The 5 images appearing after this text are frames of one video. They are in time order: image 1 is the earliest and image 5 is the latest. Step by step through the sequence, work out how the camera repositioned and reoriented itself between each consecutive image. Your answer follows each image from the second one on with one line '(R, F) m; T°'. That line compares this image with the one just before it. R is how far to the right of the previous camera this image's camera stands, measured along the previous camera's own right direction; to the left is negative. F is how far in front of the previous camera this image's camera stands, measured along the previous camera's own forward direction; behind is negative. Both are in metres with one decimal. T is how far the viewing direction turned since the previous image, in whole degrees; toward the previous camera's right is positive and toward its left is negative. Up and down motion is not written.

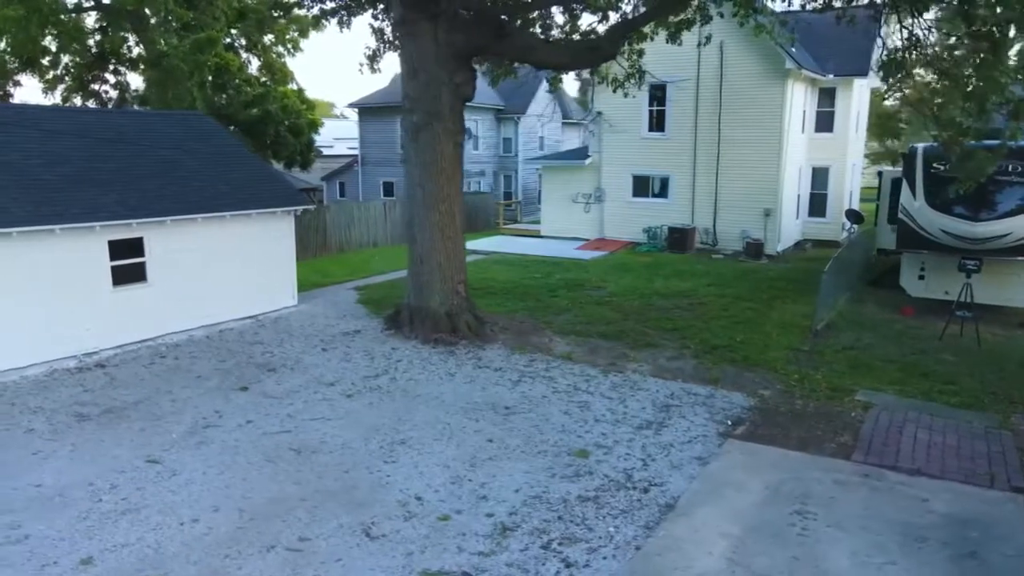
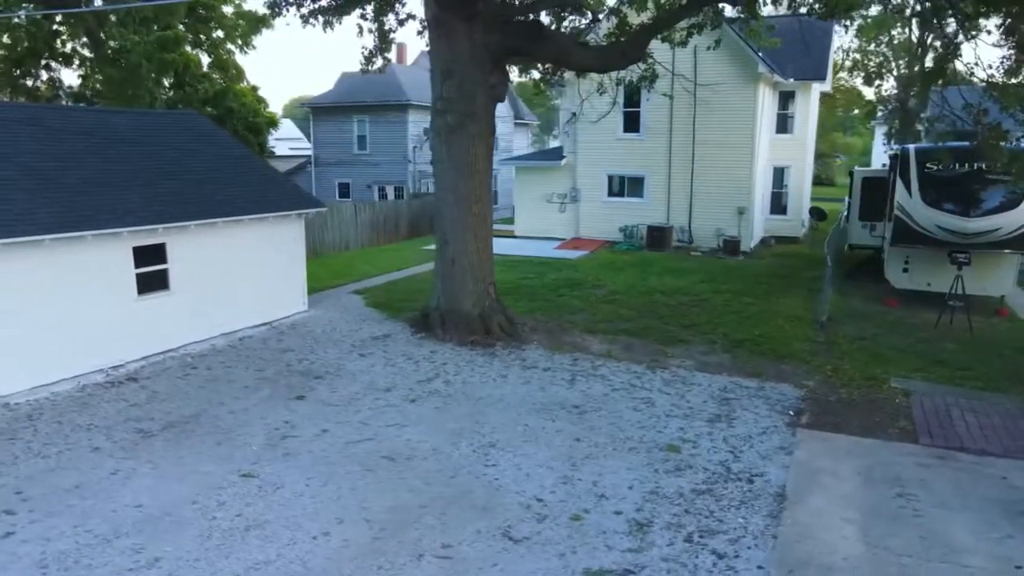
(-1.7, +0.1) m; +6°
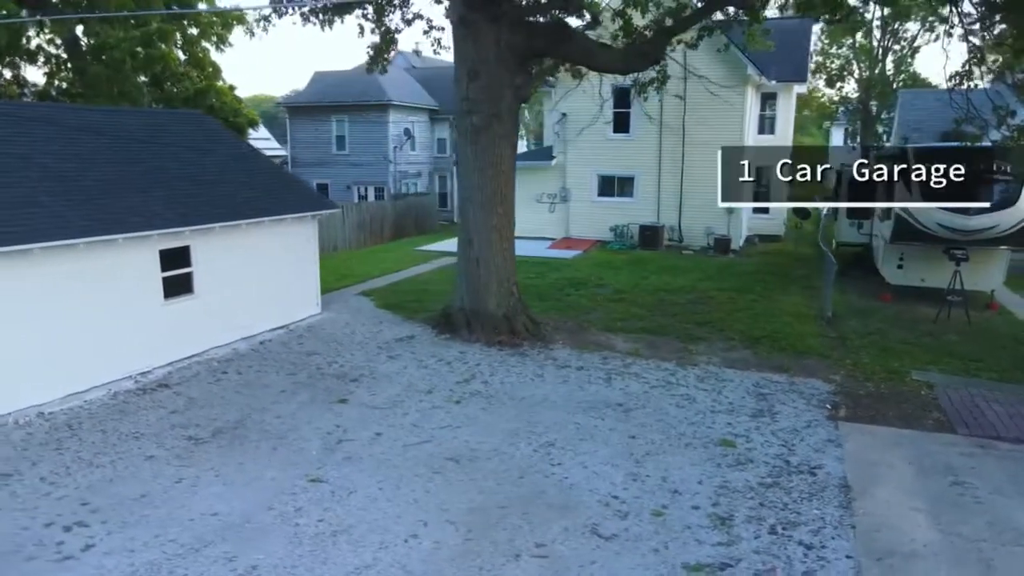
(-1.0, 0.0) m; +3°
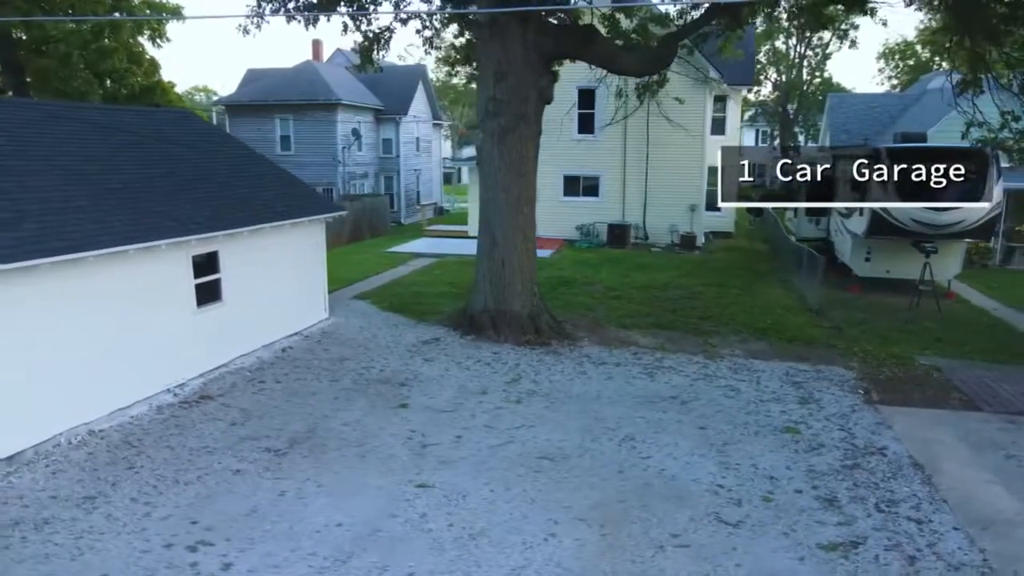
(-1.8, 0.0) m; +7°
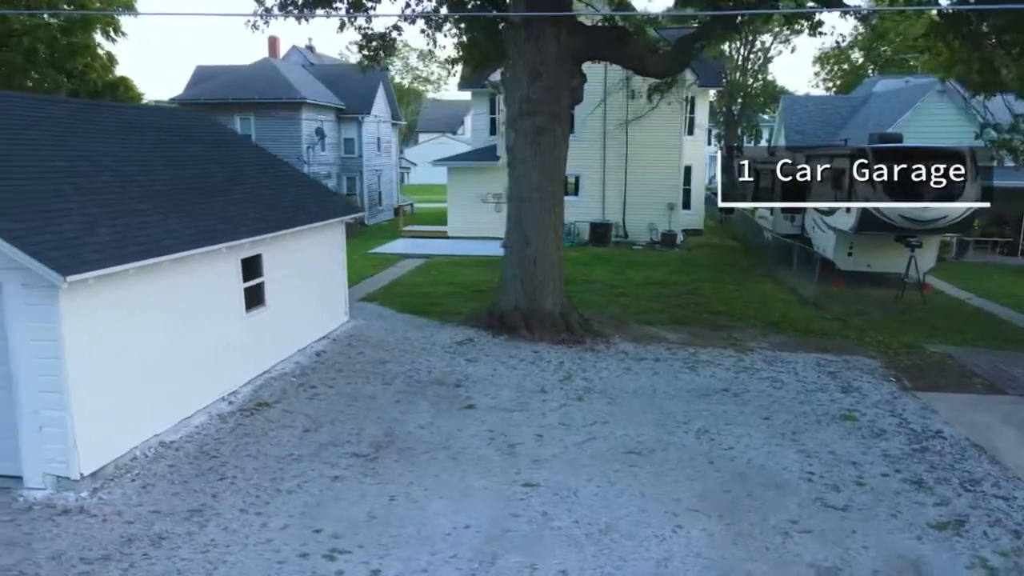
(-1.6, 0.0) m; +5°
